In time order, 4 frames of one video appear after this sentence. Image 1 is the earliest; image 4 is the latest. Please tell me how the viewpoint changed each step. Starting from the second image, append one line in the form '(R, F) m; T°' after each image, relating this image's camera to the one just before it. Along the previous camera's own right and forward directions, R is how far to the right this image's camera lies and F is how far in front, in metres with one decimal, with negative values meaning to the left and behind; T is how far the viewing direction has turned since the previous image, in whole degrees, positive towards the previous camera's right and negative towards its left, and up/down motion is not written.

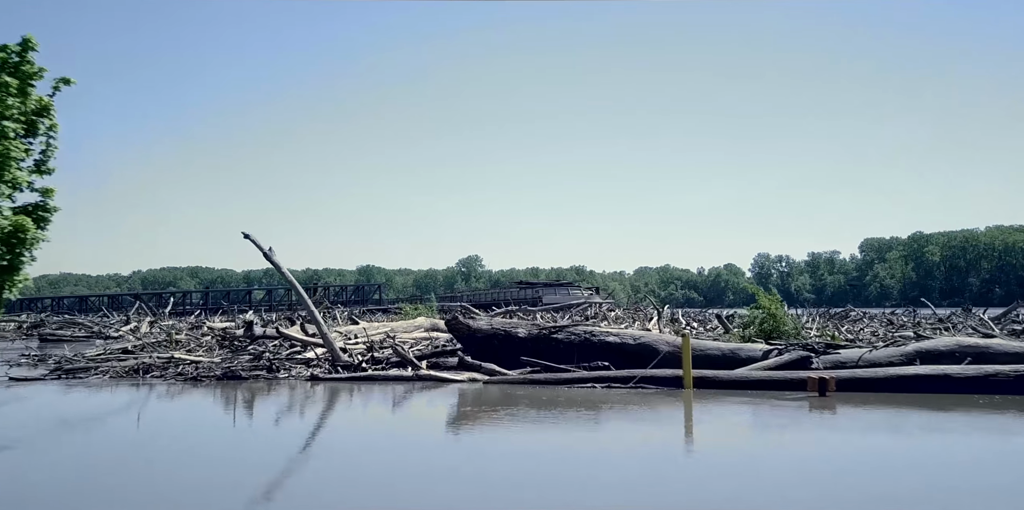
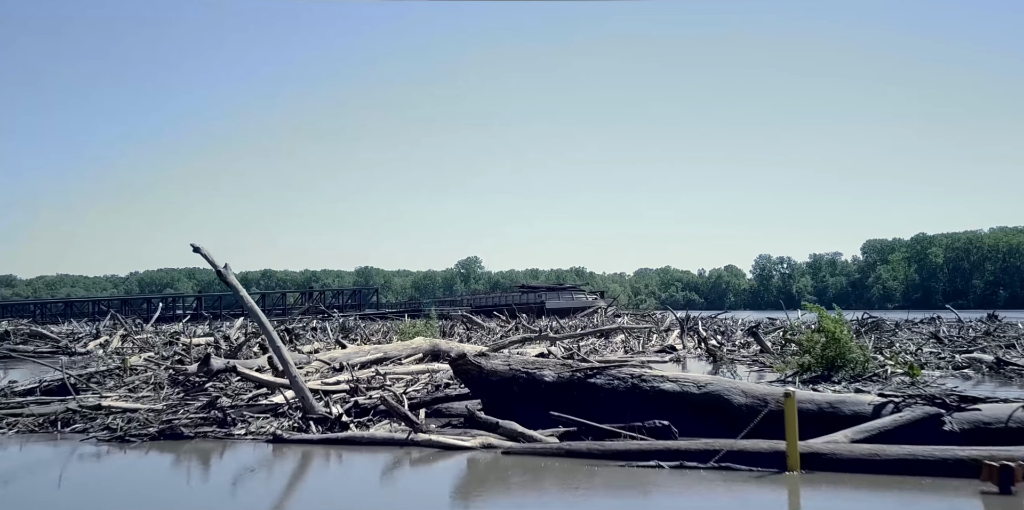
(-0.2, +1.6) m; 0°
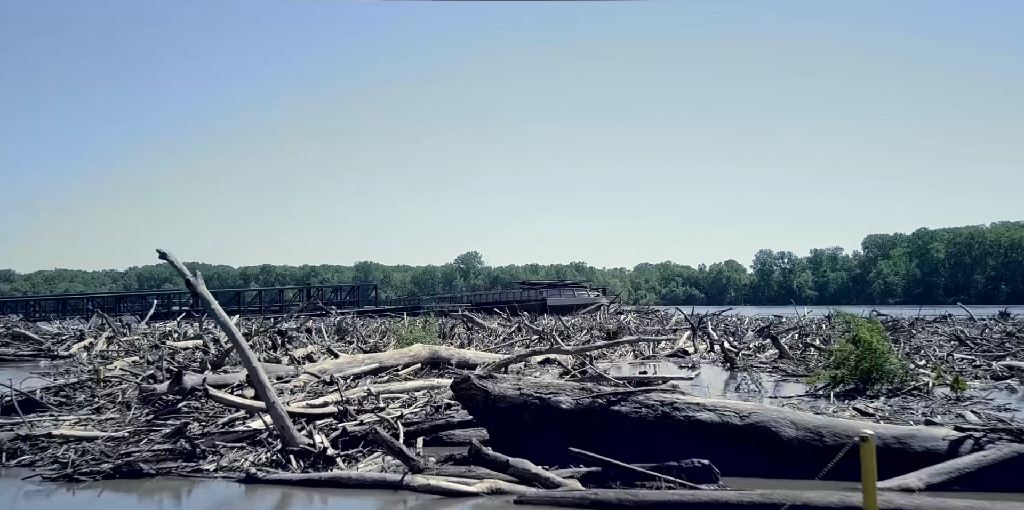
(-0.1, +0.7) m; 0°
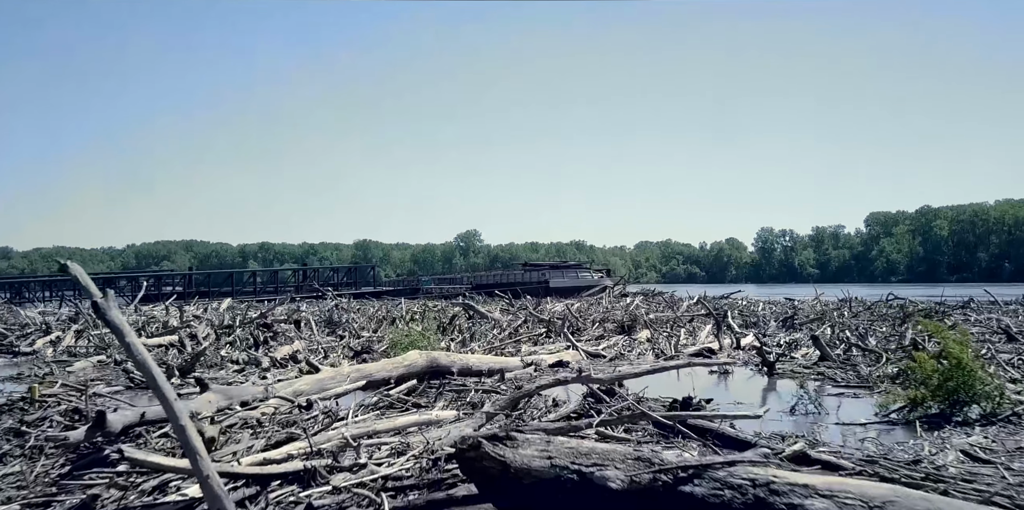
(-0.1, +1.3) m; 0°
